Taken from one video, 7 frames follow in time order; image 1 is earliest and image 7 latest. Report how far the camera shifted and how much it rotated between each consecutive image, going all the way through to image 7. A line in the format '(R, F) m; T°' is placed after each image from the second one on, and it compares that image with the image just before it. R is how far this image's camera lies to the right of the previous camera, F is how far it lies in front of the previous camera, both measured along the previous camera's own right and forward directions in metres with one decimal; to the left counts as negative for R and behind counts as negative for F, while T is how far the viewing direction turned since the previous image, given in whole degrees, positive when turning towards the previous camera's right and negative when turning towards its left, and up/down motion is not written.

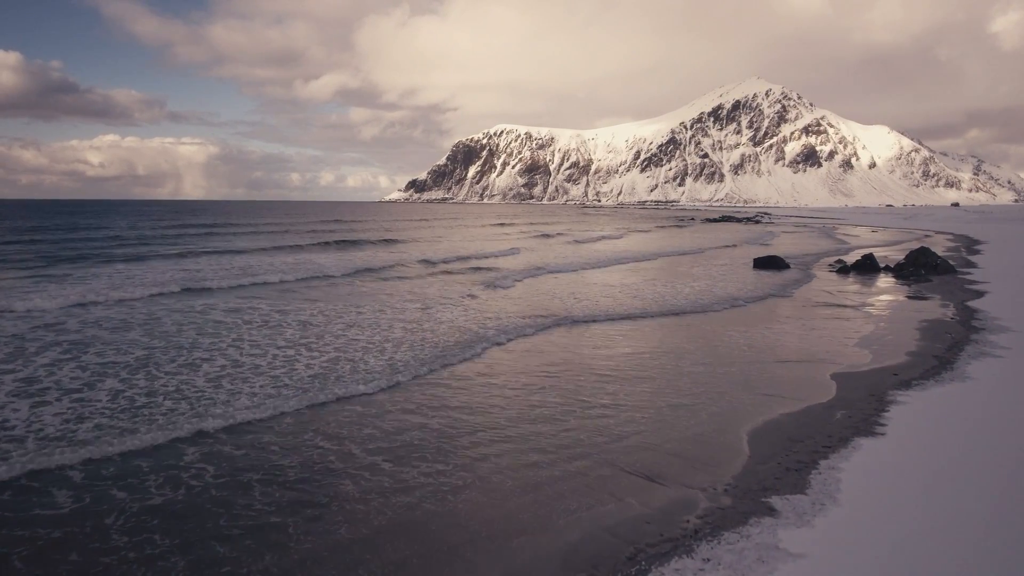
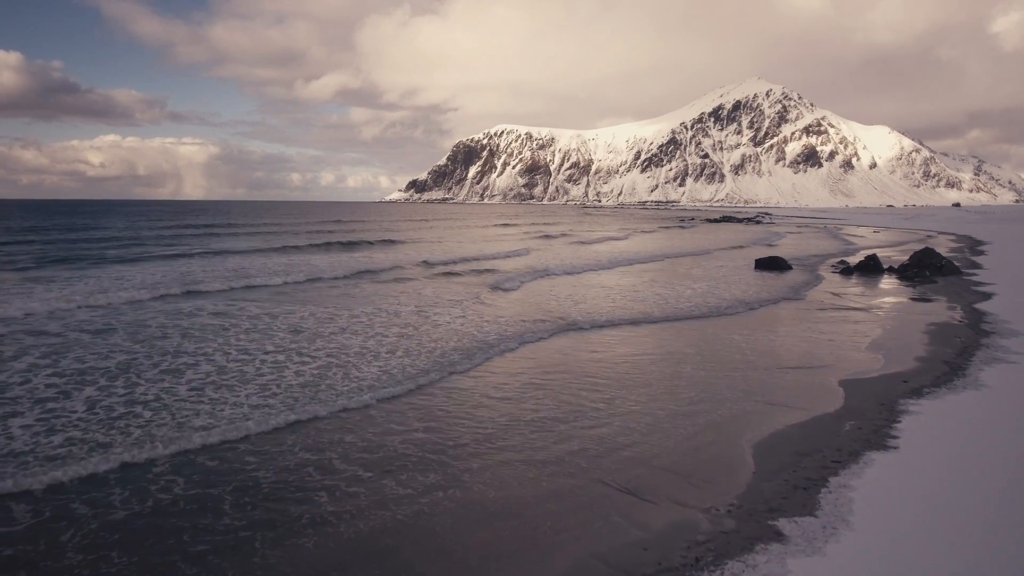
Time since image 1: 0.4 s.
(-1.0, -1.0) m; 0°
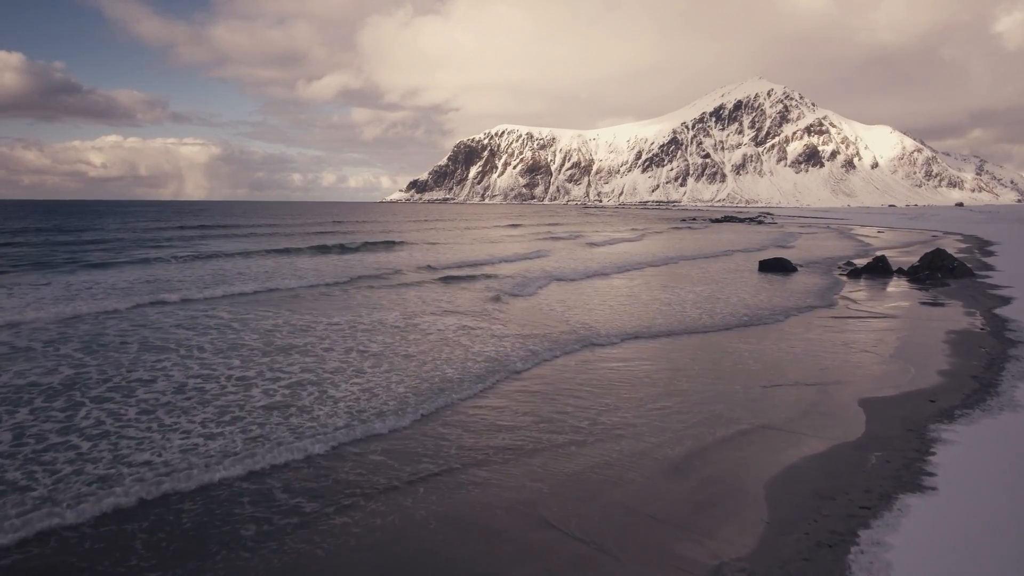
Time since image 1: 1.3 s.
(+0.3, +1.0) m; 0°
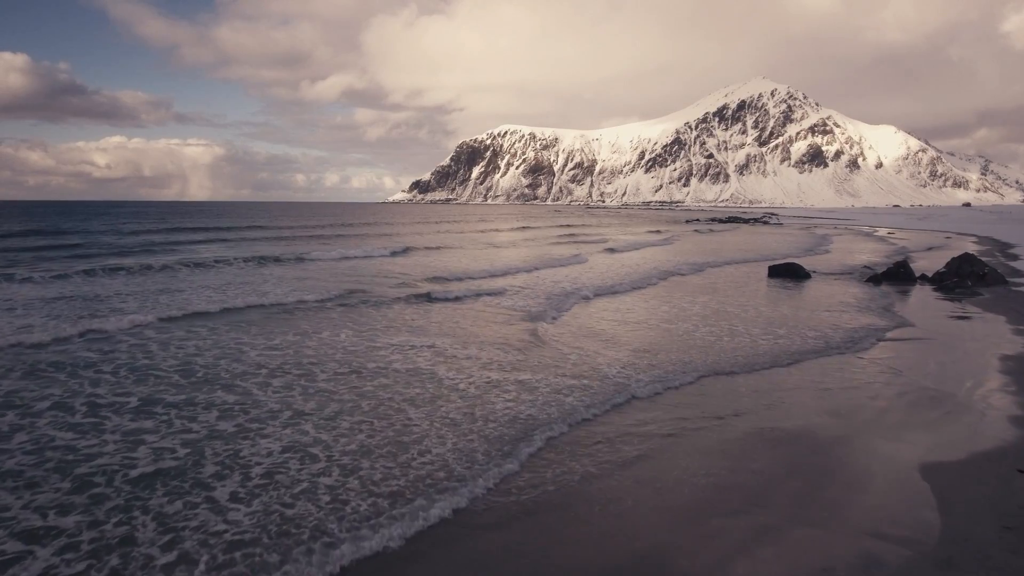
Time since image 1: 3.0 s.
(+0.6, +2.3) m; 0°
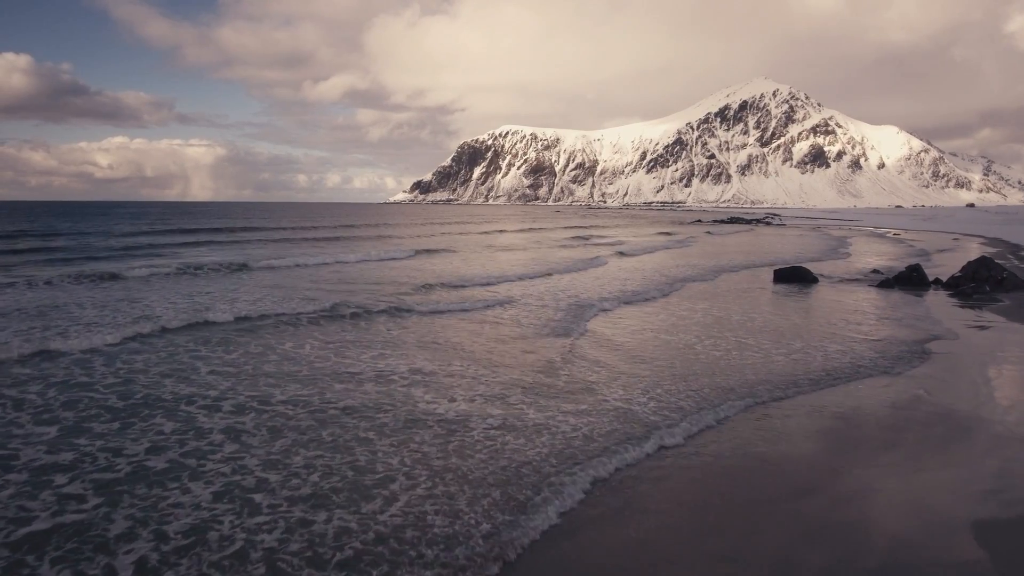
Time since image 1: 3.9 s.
(+0.4, +1.2) m; 0°
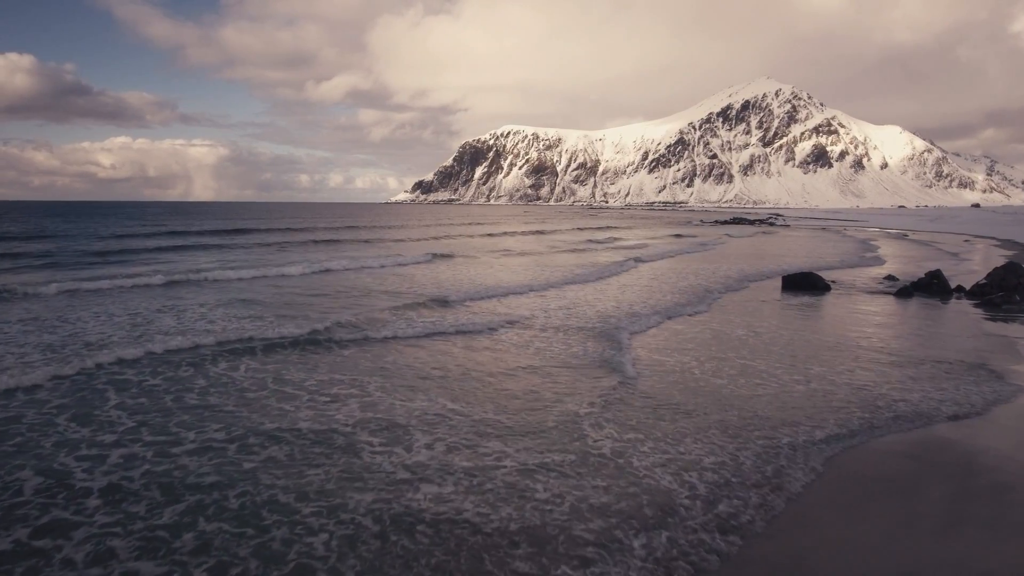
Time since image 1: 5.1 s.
(+0.6, +1.9) m; 0°
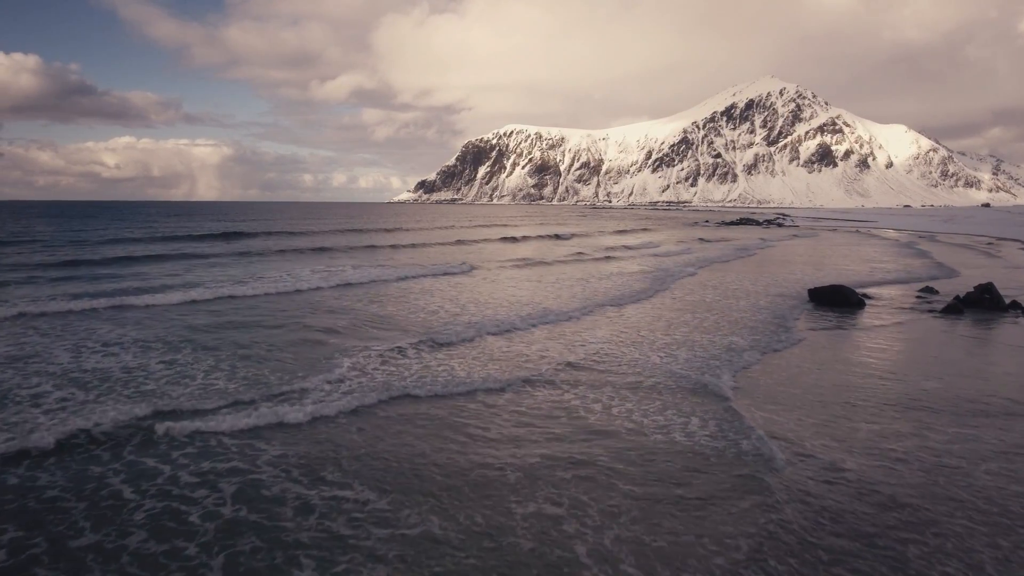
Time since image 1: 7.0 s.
(+0.6, +3.1) m; 0°
